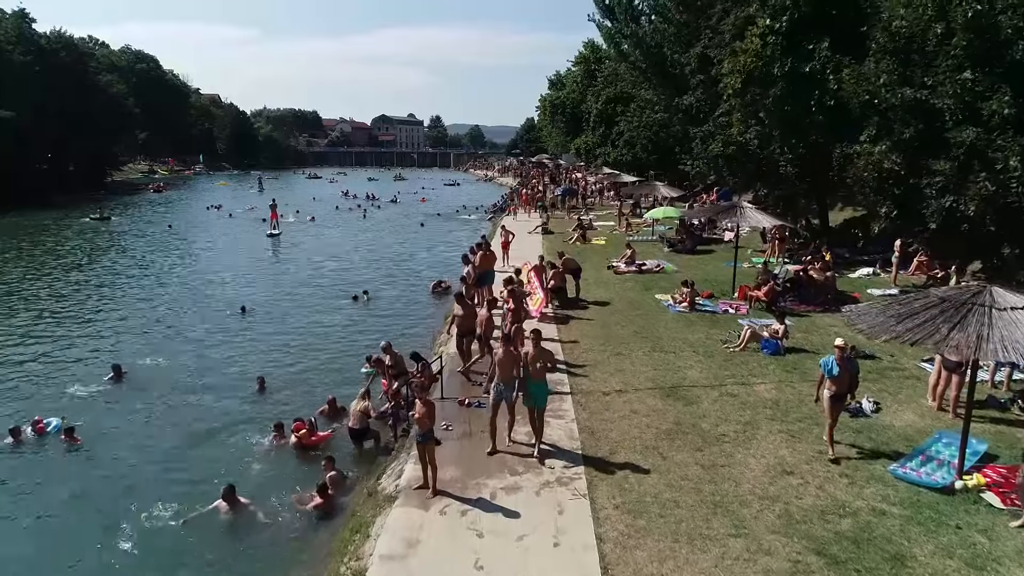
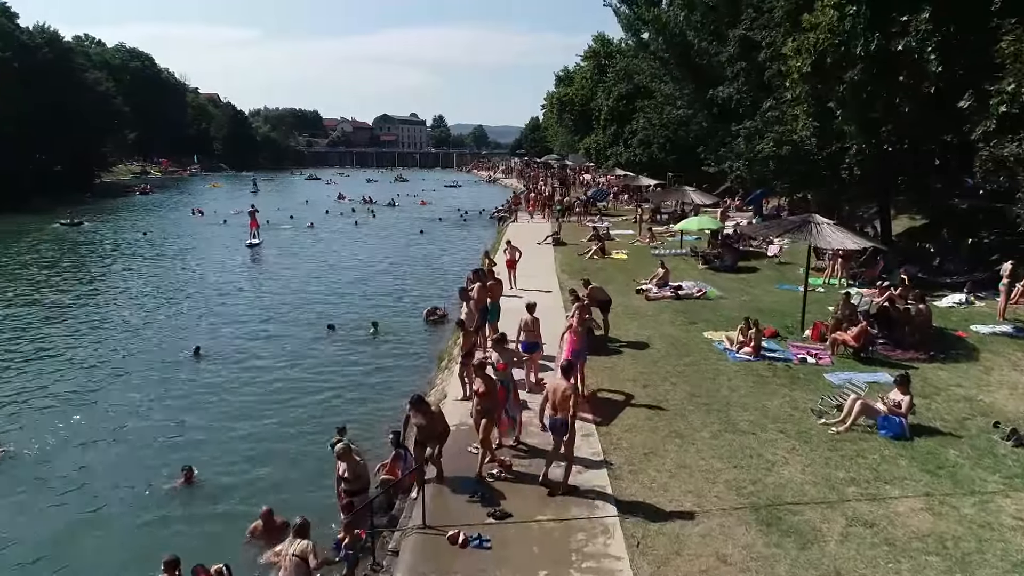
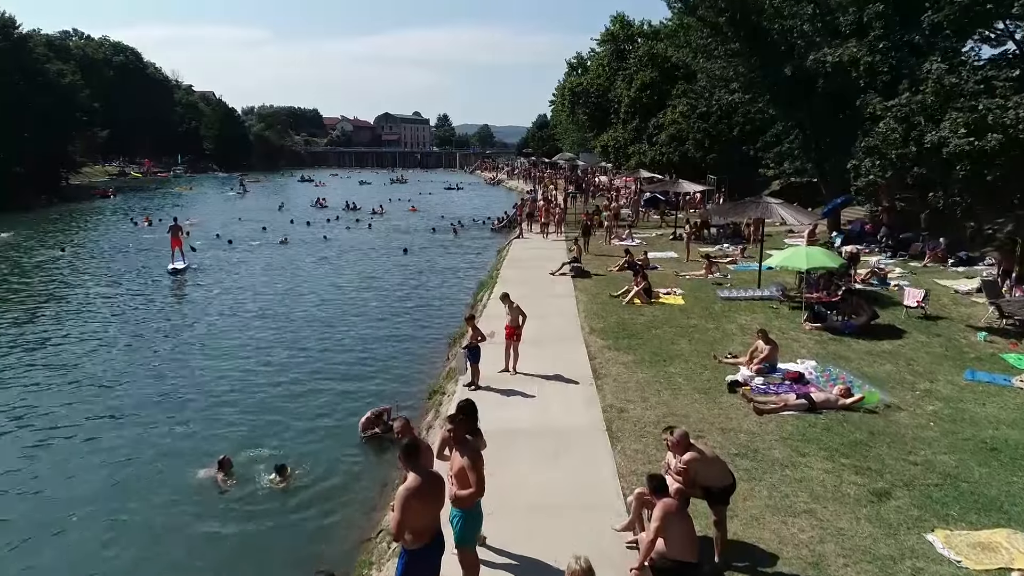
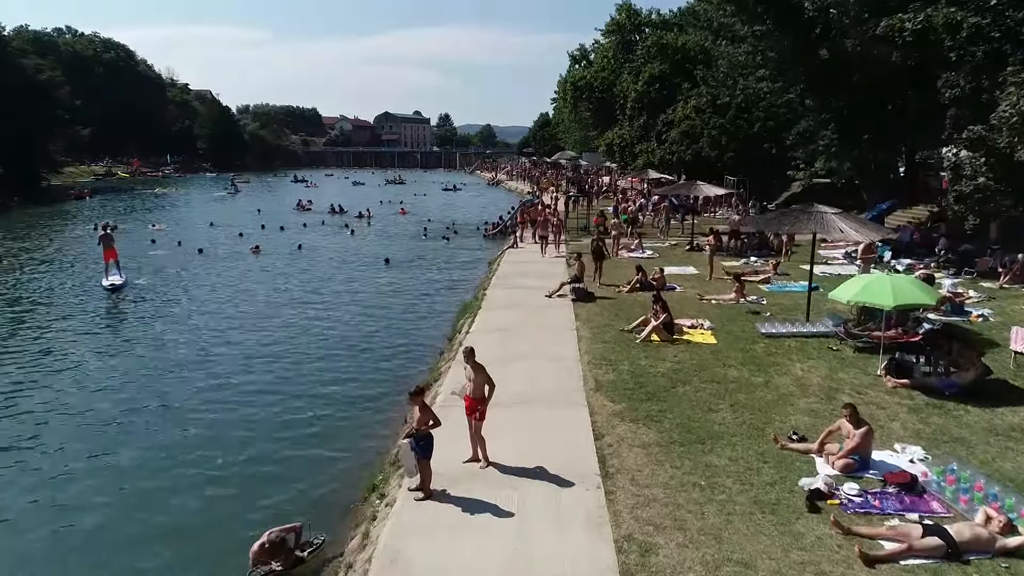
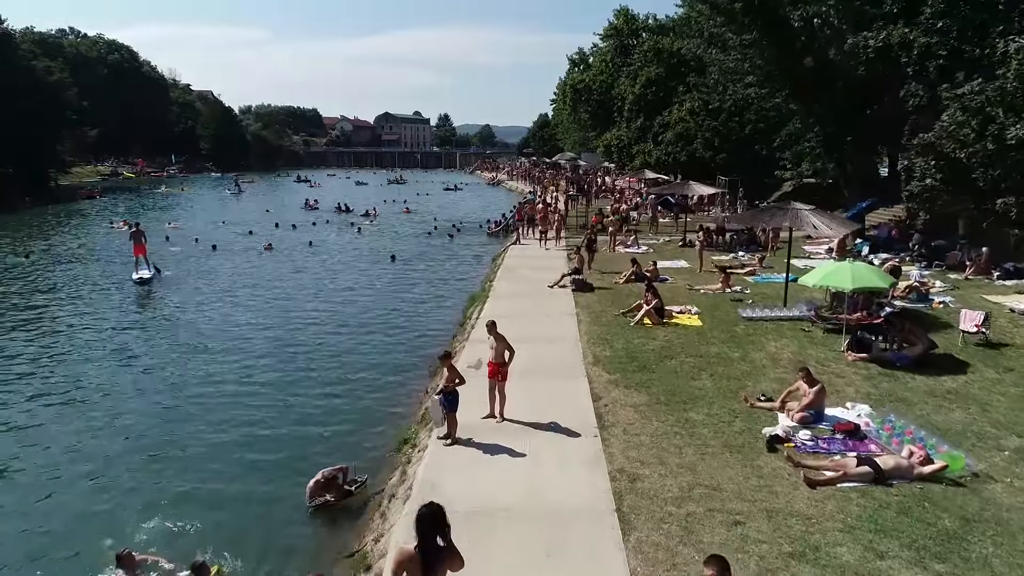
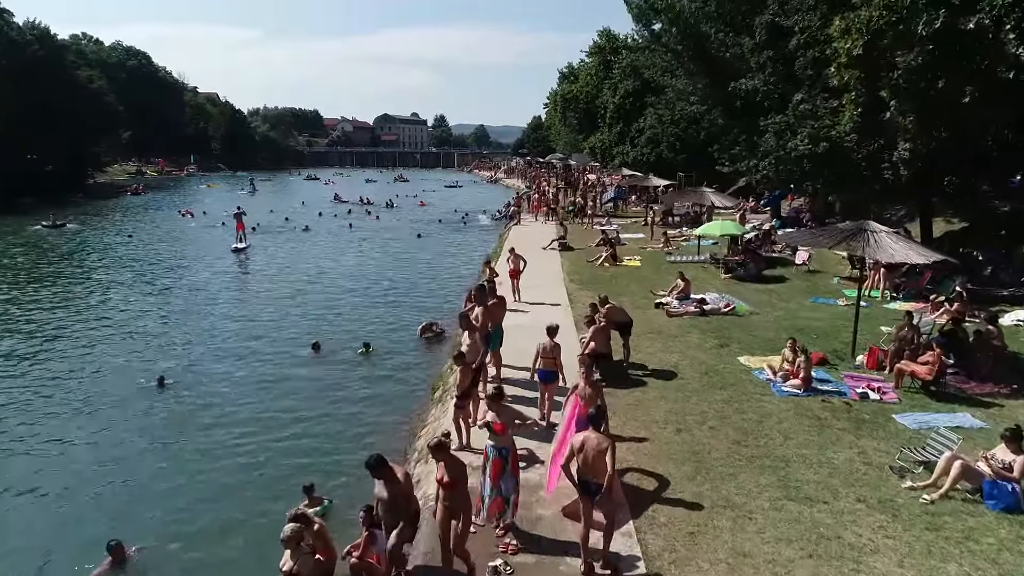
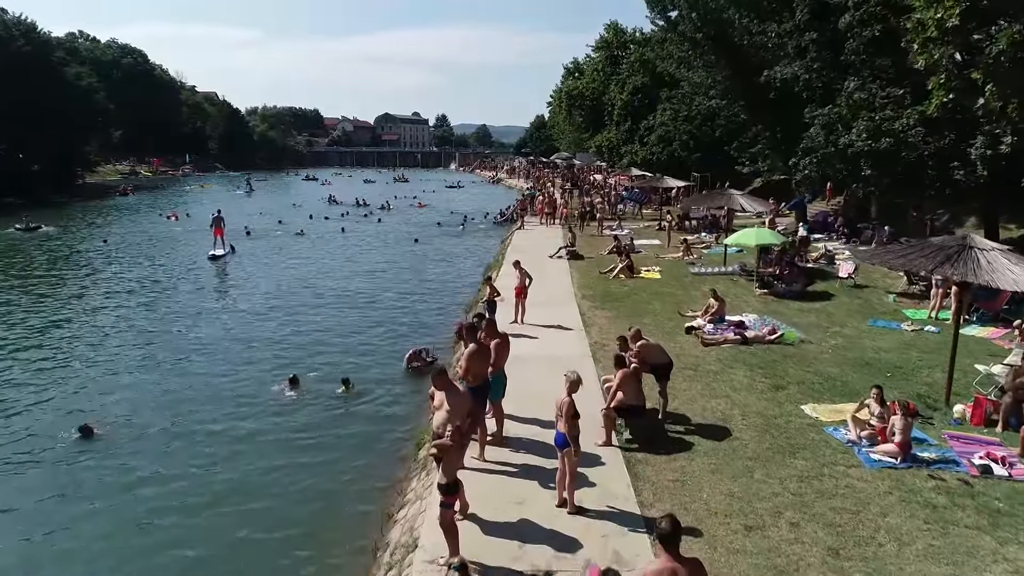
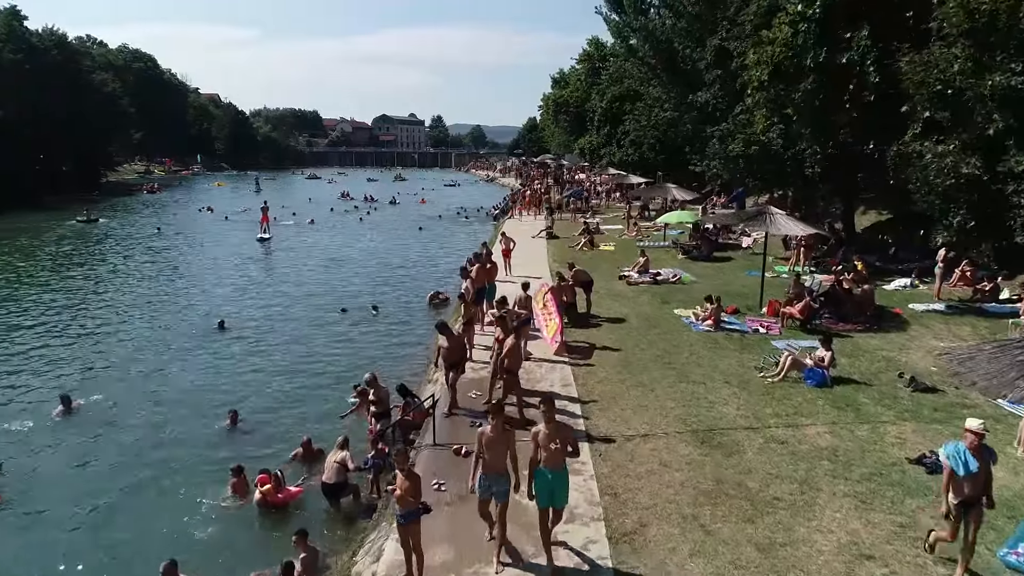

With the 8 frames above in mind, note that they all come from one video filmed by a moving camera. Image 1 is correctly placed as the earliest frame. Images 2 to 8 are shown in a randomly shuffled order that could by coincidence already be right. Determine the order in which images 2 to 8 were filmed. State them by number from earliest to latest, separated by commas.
8, 2, 6, 7, 3, 5, 4
